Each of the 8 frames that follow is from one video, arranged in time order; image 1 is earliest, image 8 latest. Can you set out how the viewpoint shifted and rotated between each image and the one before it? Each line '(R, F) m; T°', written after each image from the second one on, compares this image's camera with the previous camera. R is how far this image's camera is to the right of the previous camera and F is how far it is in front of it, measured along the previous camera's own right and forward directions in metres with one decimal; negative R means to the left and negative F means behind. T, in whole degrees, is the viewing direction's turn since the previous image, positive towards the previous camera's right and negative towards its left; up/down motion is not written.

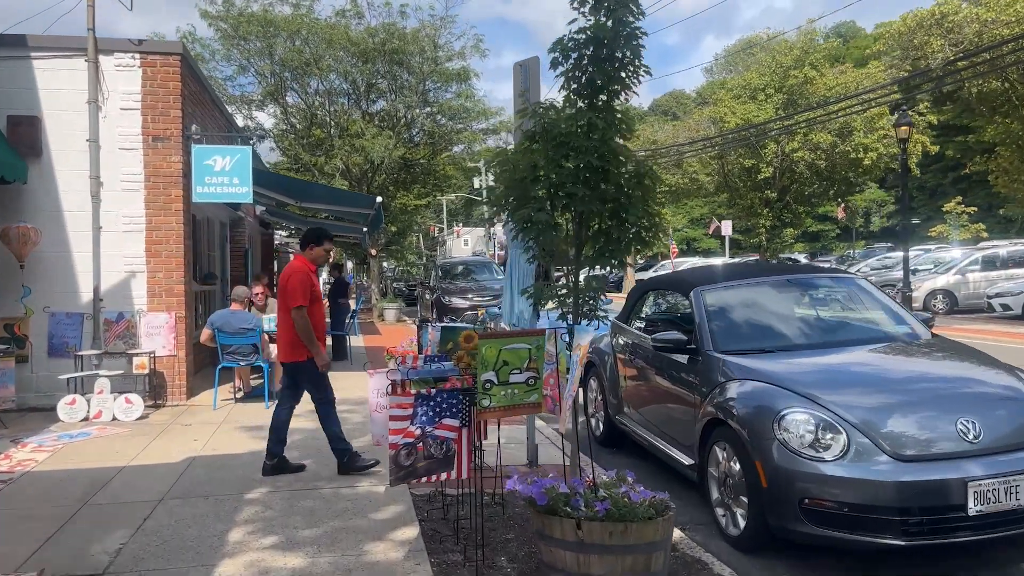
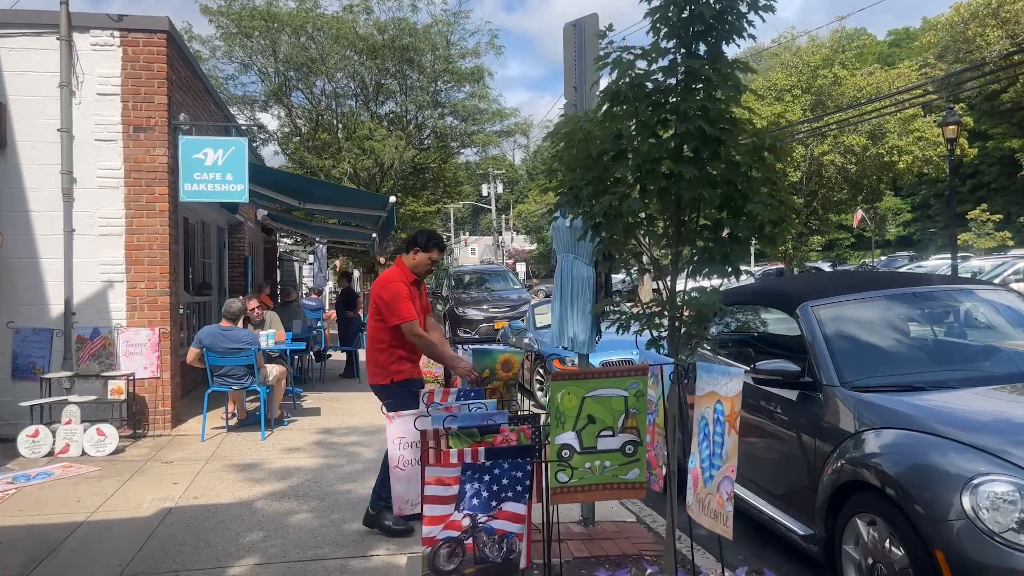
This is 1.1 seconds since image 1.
(-0.3, +1.2) m; 0°
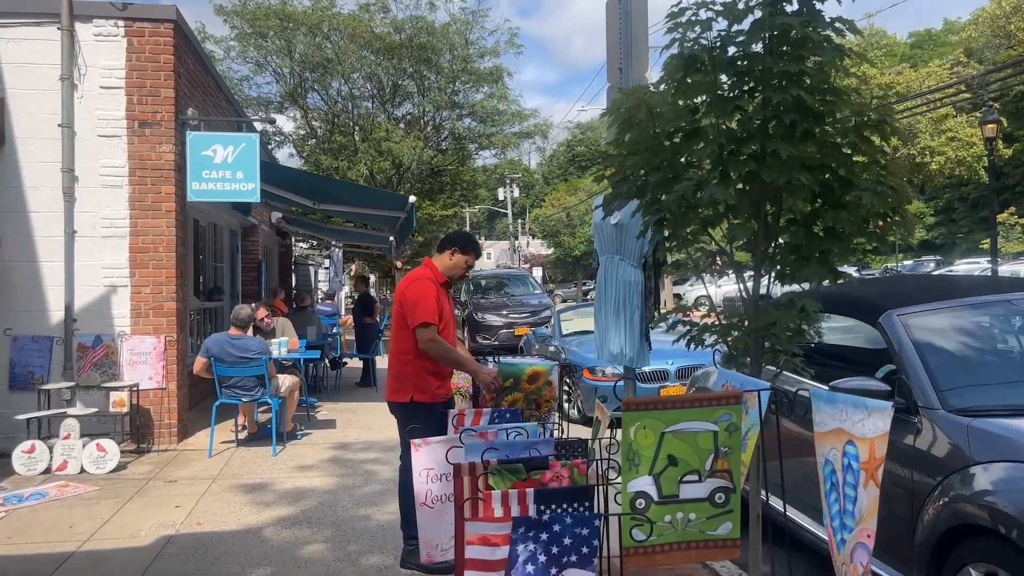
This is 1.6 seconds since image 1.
(-0.1, +0.5) m; -1°
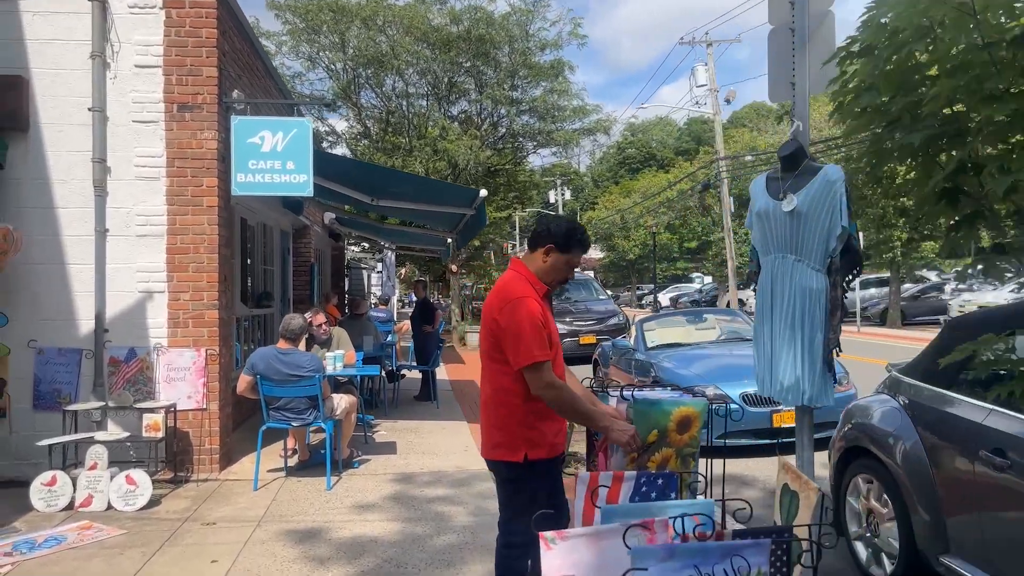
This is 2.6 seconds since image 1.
(-0.3, +1.0) m; -3°
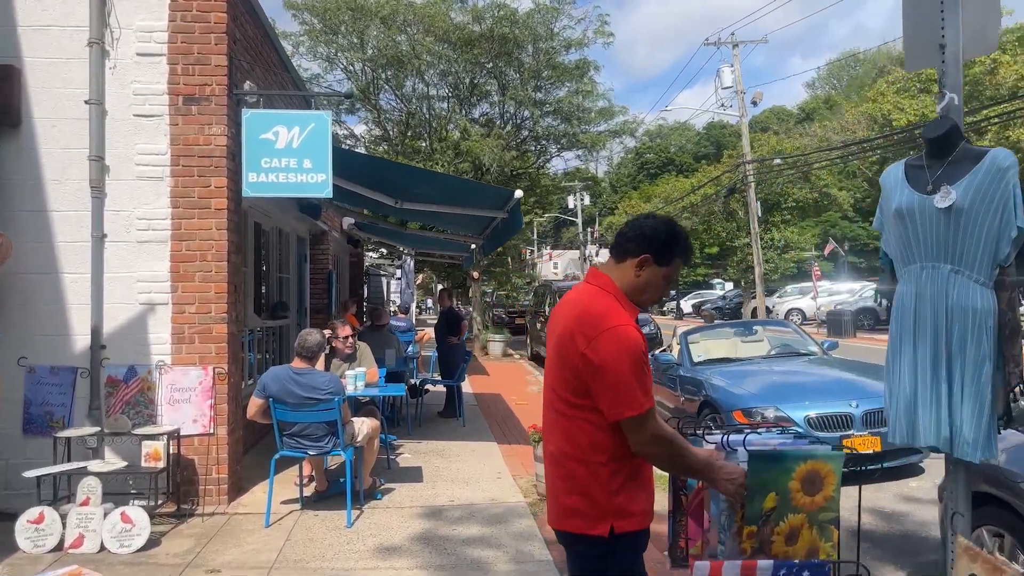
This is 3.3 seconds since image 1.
(-0.2, +0.7) m; -1°
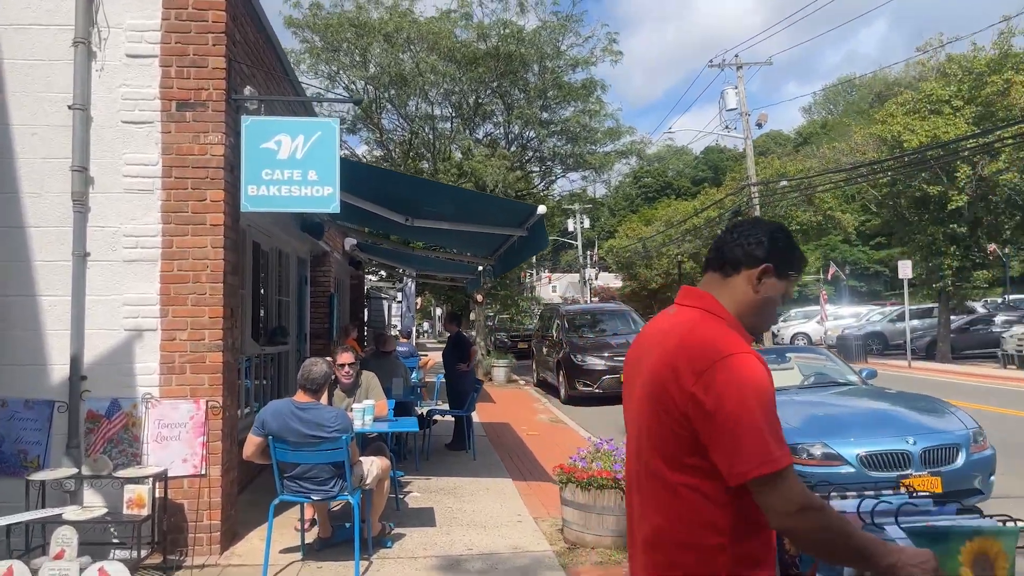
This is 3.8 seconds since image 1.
(-0.2, +0.5) m; 0°
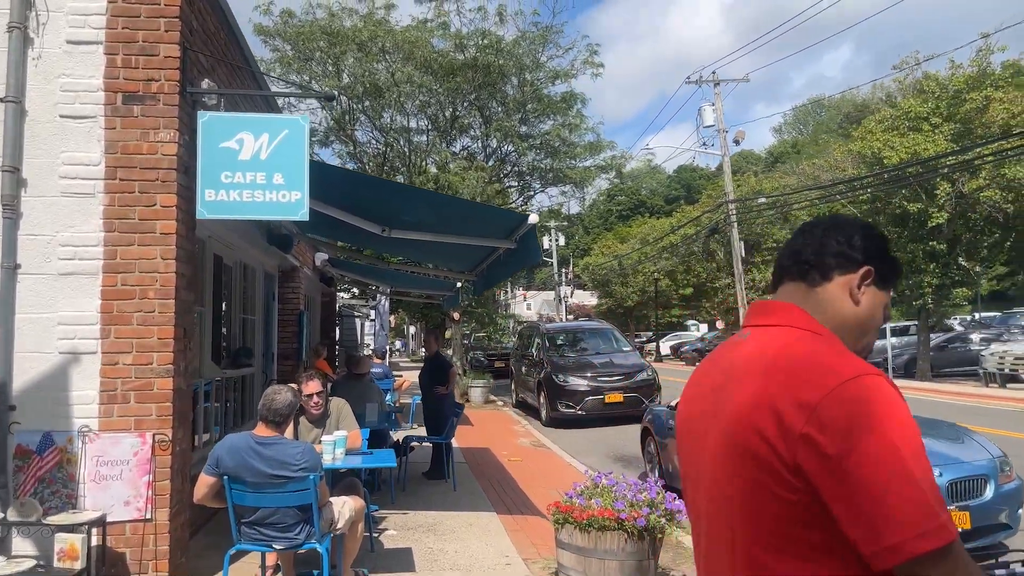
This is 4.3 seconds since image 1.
(-0.1, +0.5) m; +2°
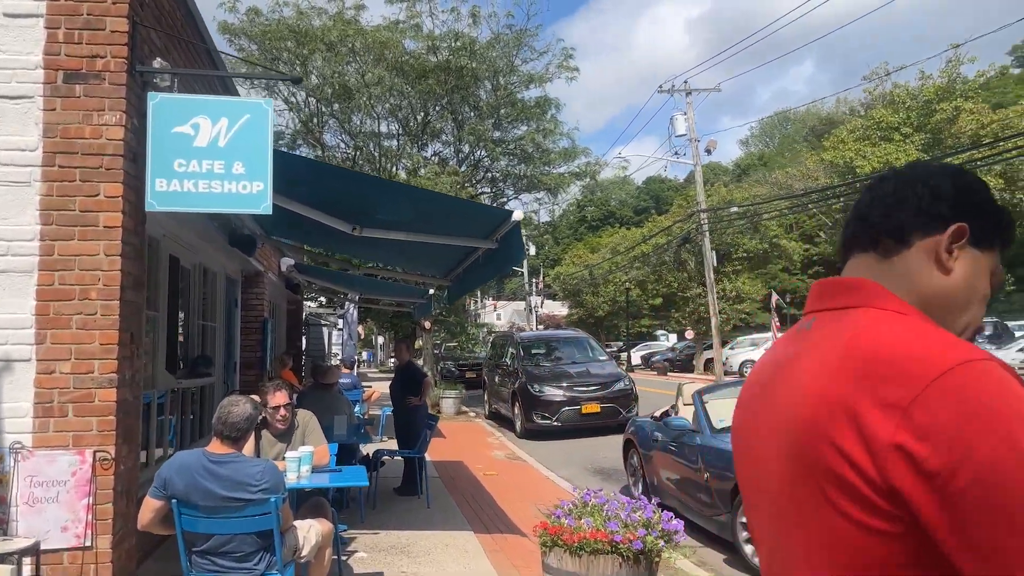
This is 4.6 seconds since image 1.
(-0.1, +0.4) m; +2°
